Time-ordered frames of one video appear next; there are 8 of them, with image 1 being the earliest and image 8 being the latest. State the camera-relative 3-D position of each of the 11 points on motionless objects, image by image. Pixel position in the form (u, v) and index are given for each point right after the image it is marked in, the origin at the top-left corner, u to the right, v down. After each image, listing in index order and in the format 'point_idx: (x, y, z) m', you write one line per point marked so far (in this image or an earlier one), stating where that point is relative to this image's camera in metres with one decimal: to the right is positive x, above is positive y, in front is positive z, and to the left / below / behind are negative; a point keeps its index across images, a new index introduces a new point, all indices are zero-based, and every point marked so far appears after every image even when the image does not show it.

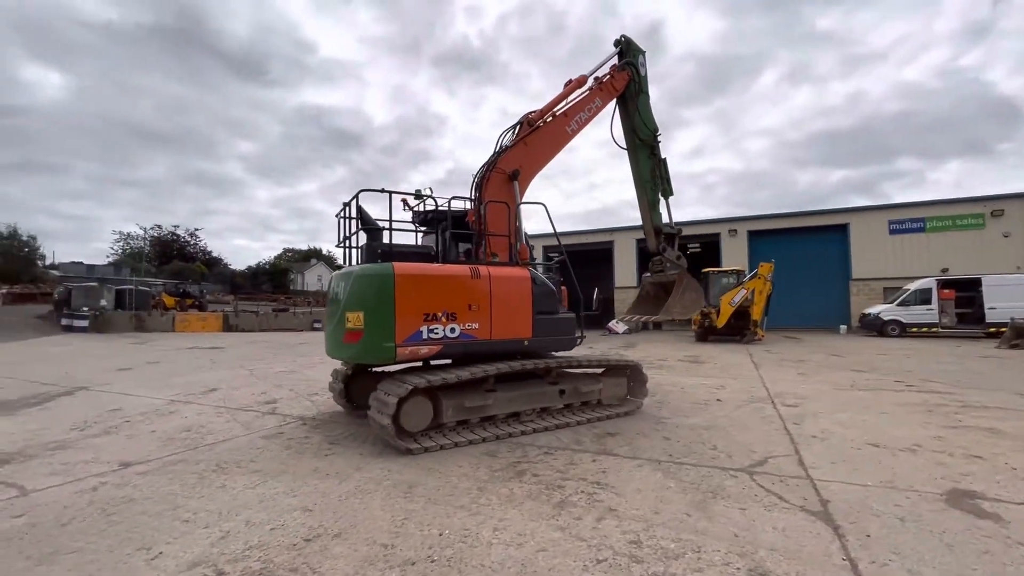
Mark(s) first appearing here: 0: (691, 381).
0: (+2.9, -1.5, +7.6) m
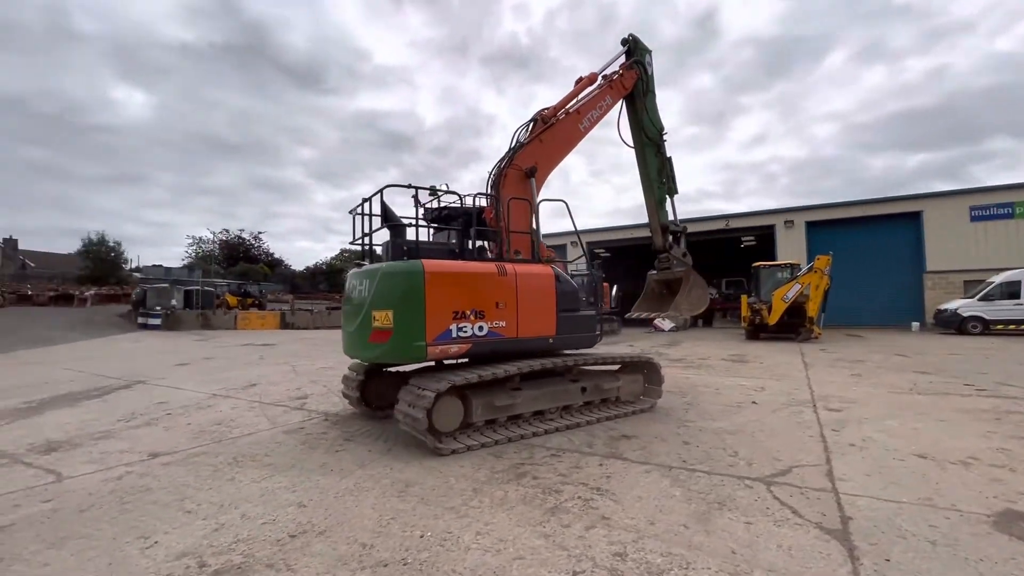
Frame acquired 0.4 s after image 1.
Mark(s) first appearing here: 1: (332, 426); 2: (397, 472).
0: (+3.3, -1.4, +7.2) m
1: (-1.8, -1.4, +4.9) m
2: (-0.8, -1.3, +3.5) m
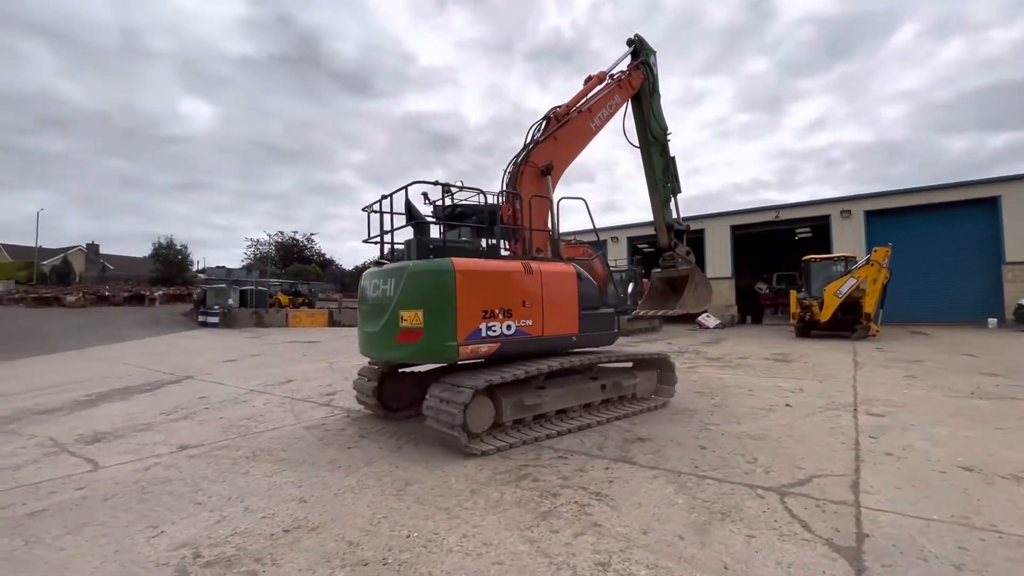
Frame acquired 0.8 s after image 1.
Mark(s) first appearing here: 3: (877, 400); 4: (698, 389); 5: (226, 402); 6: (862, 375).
0: (+3.6, -1.3, +6.8) m
1: (-1.7, -1.4, +5.0) m
2: (-0.8, -1.3, +3.5) m
3: (+4.2, -1.3, +5.5) m
4: (+2.5, -1.3, +6.4) m
5: (-3.7, -1.5, +6.1) m
6: (+5.4, -1.3, +7.3) m
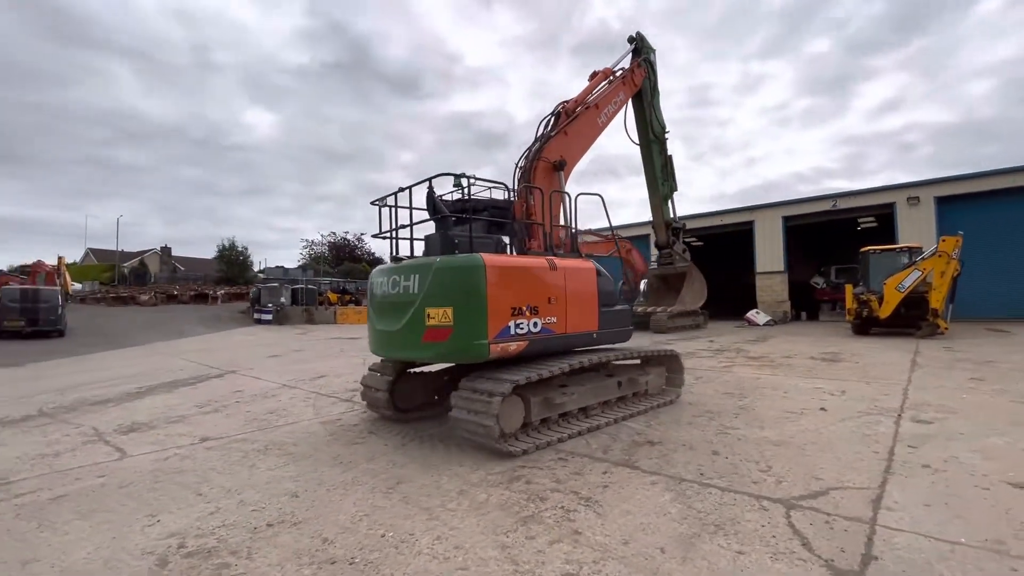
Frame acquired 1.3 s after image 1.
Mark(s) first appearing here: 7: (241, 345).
0: (+3.9, -1.3, +6.4) m
1: (-1.6, -1.4, +5.1) m
2: (-0.8, -1.3, +3.5) m
3: (+4.3, -1.2, +4.9) m
4: (+2.7, -1.3, +6.0) m
5: (-3.4, -1.4, +6.4) m
6: (+5.7, -1.2, +6.7) m
7: (-7.7, -1.6, +13.5) m
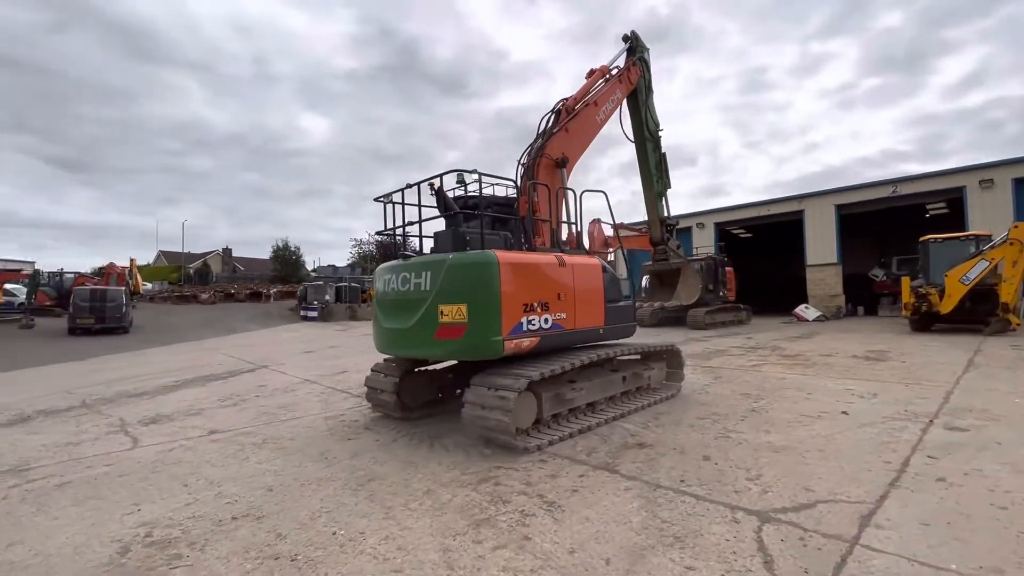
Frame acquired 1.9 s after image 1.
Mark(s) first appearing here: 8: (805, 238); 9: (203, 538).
0: (+4.0, -1.2, +5.9) m
1: (-1.6, -1.4, +5.2) m
2: (-1.0, -1.3, +3.6) m
3: (+4.3, -1.1, +4.5) m
4: (+2.8, -1.2, +5.7) m
5: (-3.3, -1.4, +6.7) m
6: (+5.8, -1.1, +6.1) m
7: (-6.8, -1.6, +14.1) m
8: (+11.7, +2.0, +19.1) m
9: (-1.6, -1.3, +2.5) m
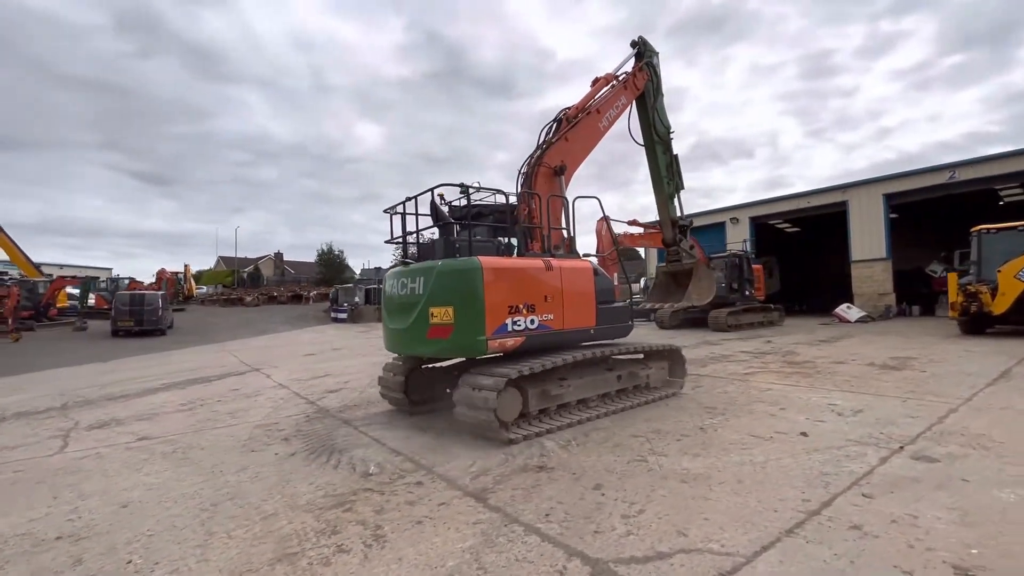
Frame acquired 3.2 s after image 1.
0: (+3.4, -1.2, +5.2) m
1: (-2.2, -1.4, +5.0) m
2: (-1.8, -1.4, +3.4) m
3: (+3.5, -1.1, +3.7) m
4: (+2.2, -1.2, +5.1) m
5: (-3.8, -1.5, +6.7) m
6: (+5.2, -1.1, +5.2) m
7: (-6.5, -1.7, +14.5) m
8: (+12.3, +2.1, +17.5) m
9: (-2.6, -1.4, +2.4) m
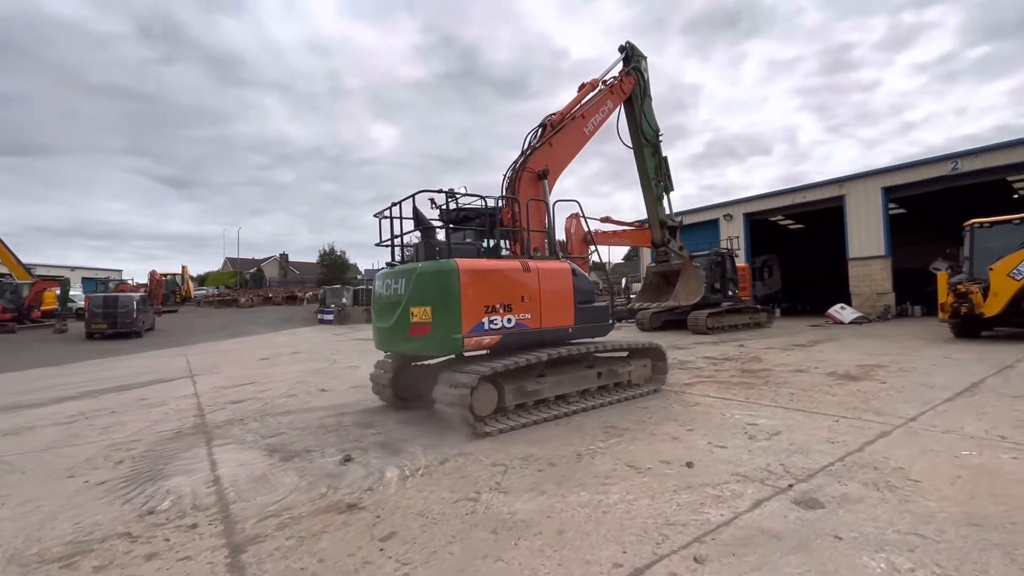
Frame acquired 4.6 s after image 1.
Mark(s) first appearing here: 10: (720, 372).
0: (+2.3, -1.2, +4.5) m
1: (-3.3, -1.5, +4.6) m
2: (-3.0, -1.4, +2.9) m
3: (+2.3, -1.2, +3.1) m
4: (+1.1, -1.3, +4.5) m
5: (-4.8, -1.5, +6.3) m
6: (+4.1, -1.1, +4.5) m
7: (-7.3, -1.7, +14.2) m
8: (+11.6, +2.1, +16.6) m
9: (-3.7, -1.4, +2.0) m
10: (+3.1, -1.2, +7.0) m
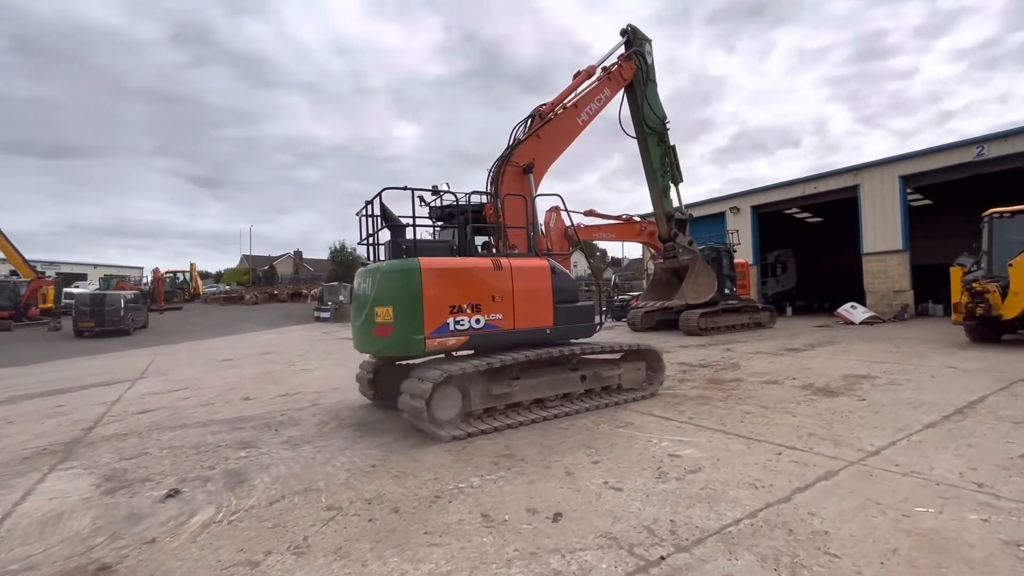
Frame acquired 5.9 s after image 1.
0: (+1.4, -1.2, +3.8) m
1: (-4.2, -1.5, +4.1) m
2: (-4.0, -1.4, +2.4) m
3: (+1.4, -1.2, +2.3) m
4: (+0.2, -1.3, +3.8) m
5: (-5.7, -1.5, +5.9) m
6: (+3.2, -1.1, +3.6) m
7: (-7.8, -1.7, +13.8) m
8: (+11.2, +2.2, +15.4) m
9: (-4.8, -1.5, +1.5) m
10: (+2.3, -1.2, +6.2) m
